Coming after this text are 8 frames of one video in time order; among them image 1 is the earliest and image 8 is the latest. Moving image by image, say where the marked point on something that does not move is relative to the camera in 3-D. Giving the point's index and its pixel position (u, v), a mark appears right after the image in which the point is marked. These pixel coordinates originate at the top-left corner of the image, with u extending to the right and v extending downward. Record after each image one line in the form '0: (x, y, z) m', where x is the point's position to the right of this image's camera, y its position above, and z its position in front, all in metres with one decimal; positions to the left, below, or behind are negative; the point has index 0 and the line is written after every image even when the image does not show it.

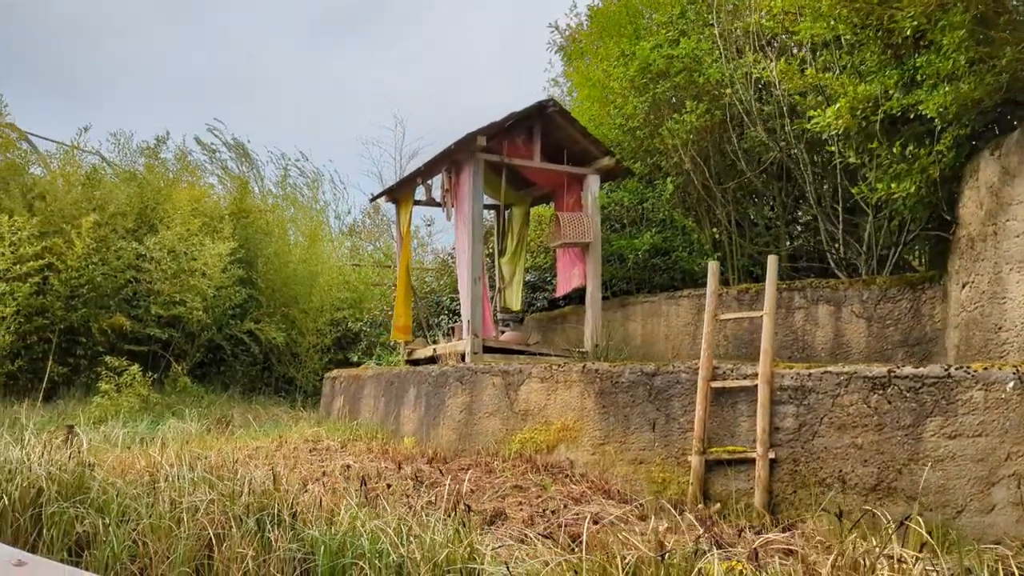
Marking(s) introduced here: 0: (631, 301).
0: (+0.8, -0.1, +5.6) m
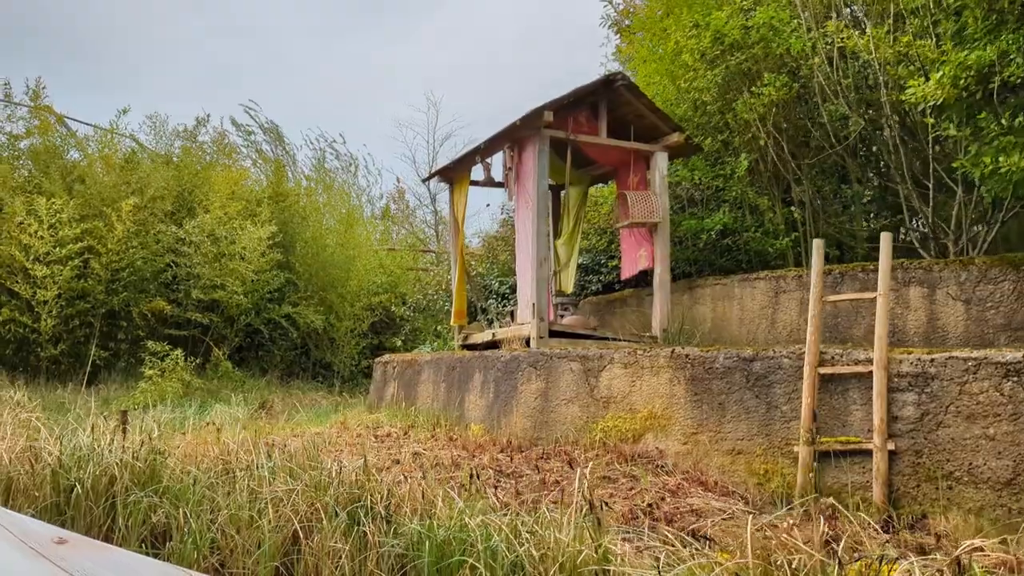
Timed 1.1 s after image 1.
0: (+1.2, 0.0, +5.3) m
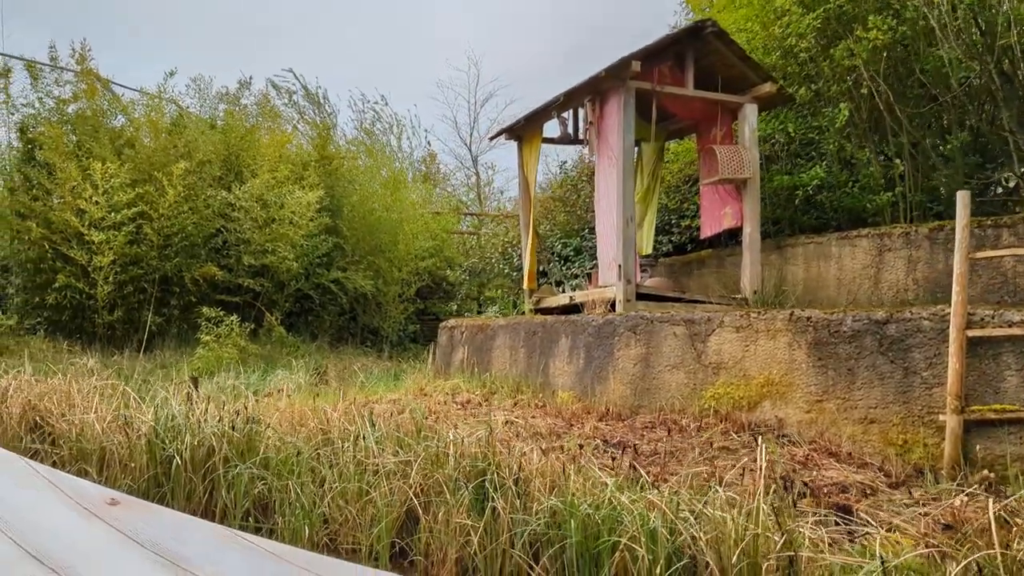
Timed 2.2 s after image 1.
0: (+1.7, +0.3, +5.1) m
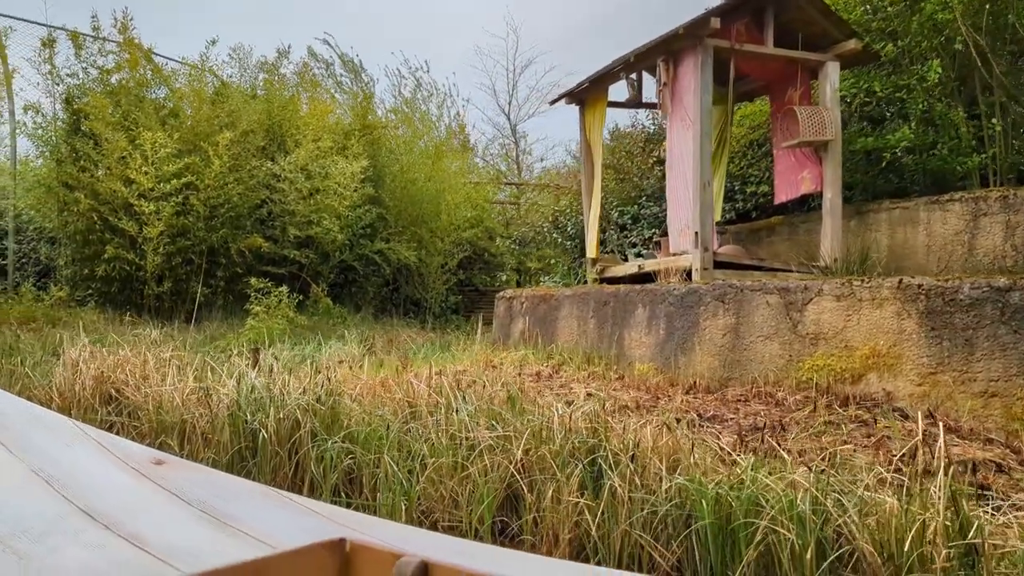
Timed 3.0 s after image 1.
0: (+2.1, +0.4, +4.9) m
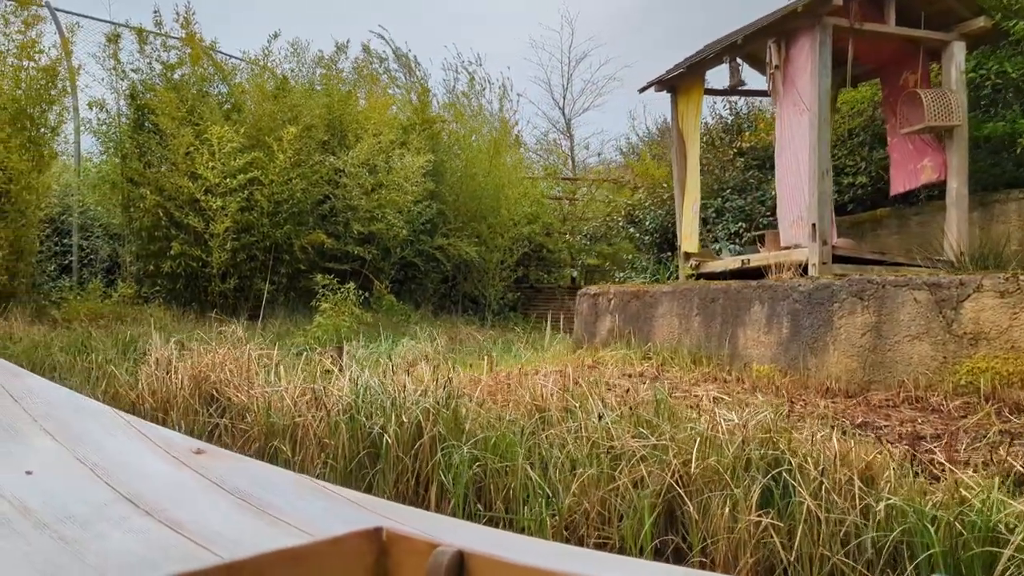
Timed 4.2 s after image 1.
0: (+2.6, +0.5, +4.5) m
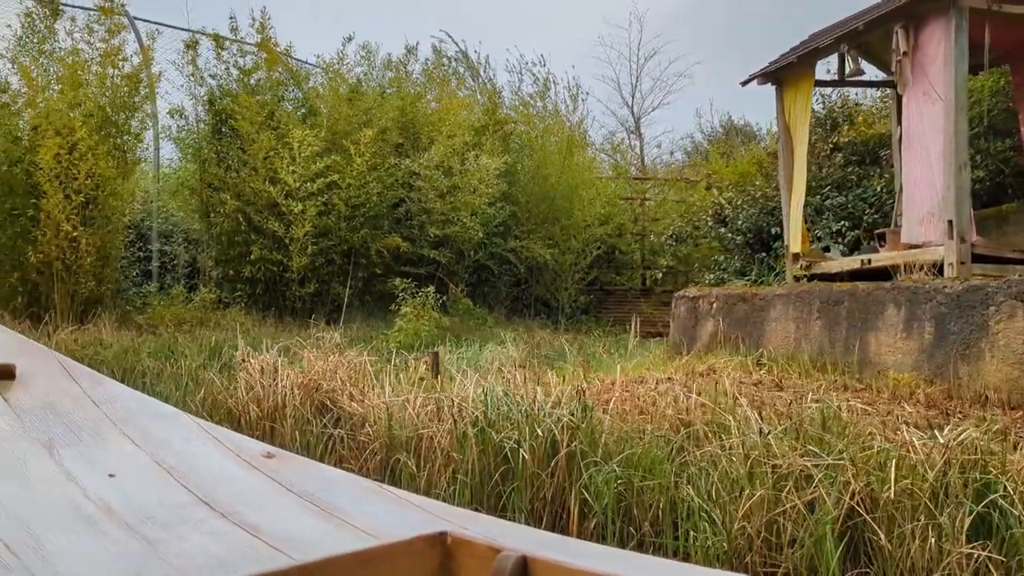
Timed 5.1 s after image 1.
0: (+3.2, +0.5, +4.2) m
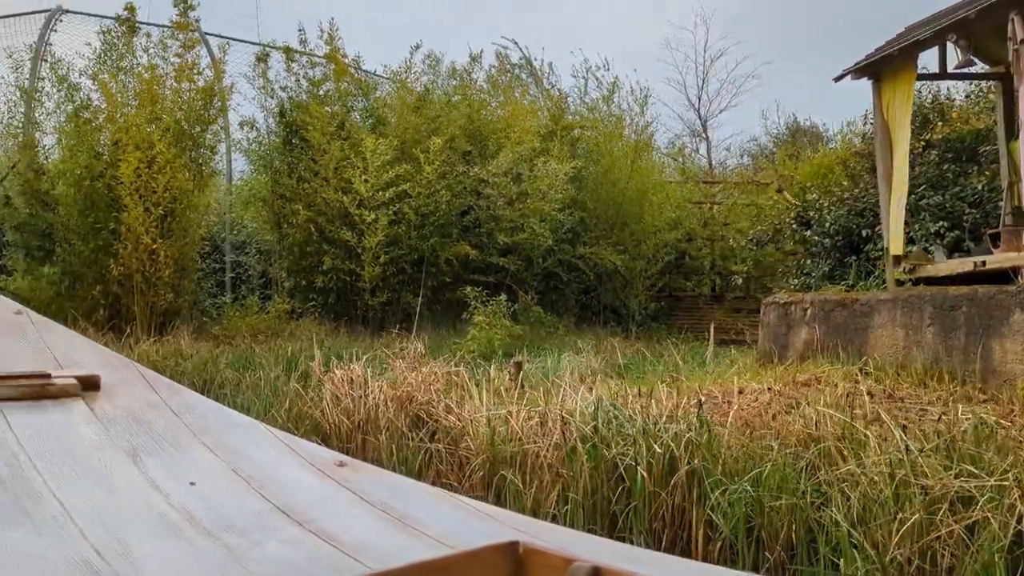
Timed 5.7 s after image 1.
0: (+3.6, +0.5, +3.8) m
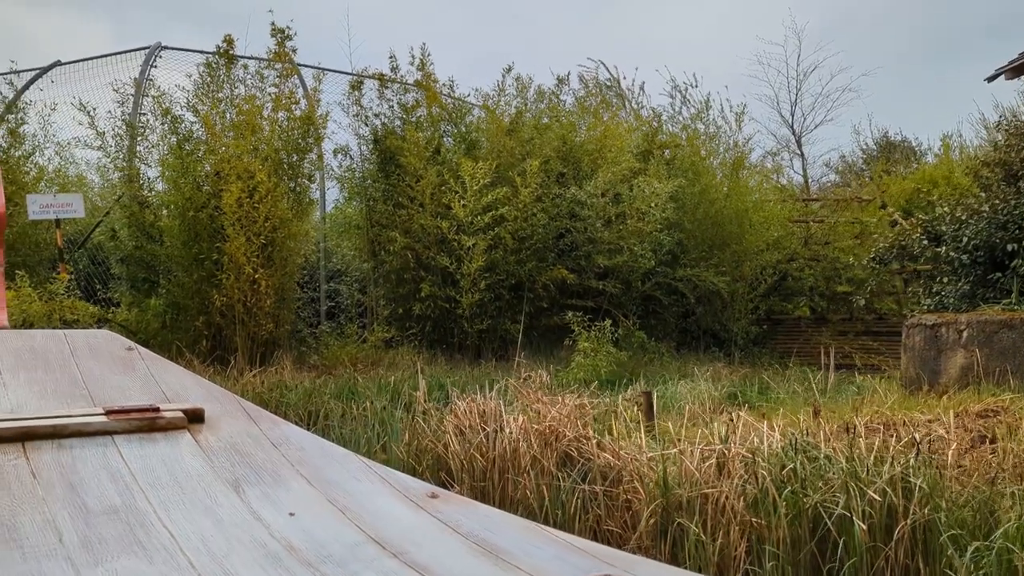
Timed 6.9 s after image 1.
0: (+4.2, +0.4, +3.2) m
